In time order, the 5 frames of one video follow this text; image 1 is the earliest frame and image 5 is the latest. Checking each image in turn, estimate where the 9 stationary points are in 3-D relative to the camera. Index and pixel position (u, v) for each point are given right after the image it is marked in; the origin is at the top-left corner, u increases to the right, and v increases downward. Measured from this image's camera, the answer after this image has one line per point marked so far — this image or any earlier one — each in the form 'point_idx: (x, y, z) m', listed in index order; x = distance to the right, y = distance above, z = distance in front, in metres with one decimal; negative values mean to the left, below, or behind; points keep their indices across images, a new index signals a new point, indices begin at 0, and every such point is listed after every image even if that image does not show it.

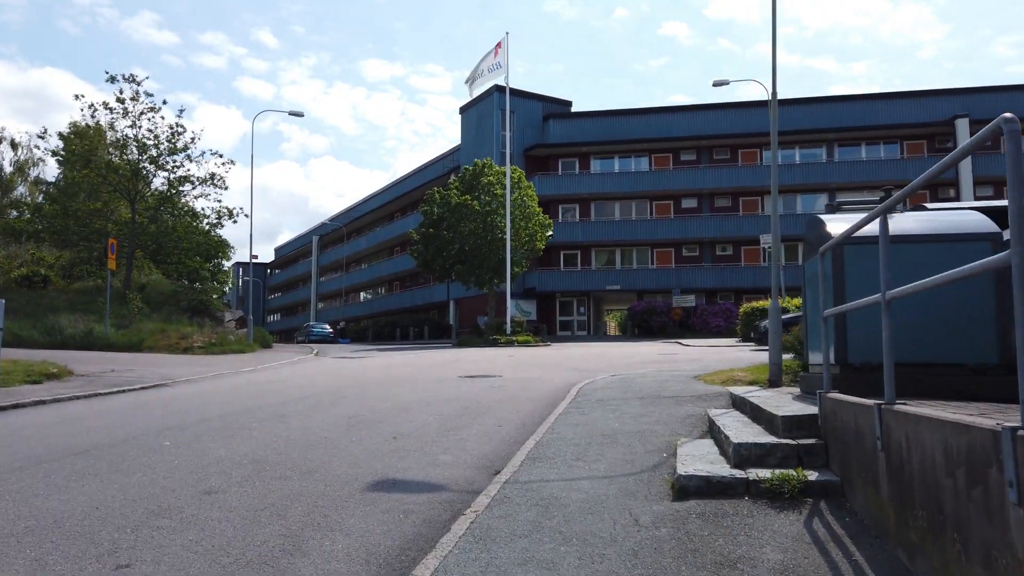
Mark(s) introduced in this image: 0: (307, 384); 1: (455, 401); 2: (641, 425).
0: (-4.0, -1.9, +15.3) m
1: (-0.8, -1.6, +11.3) m
2: (+1.4, -1.4, +8.3) m
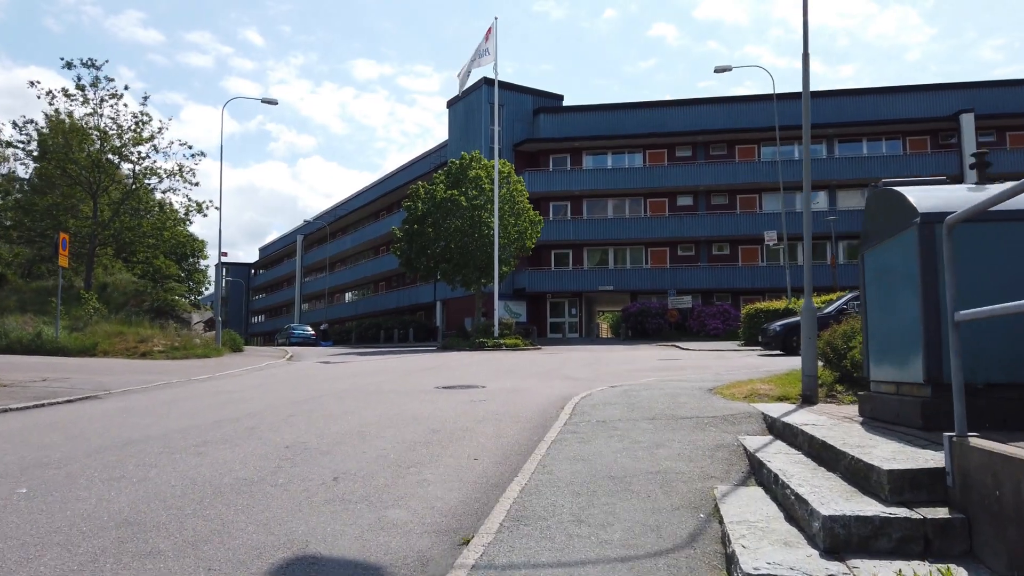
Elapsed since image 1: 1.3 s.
0: (-4.2, -1.8, +13.2) m
1: (-1.0, -1.6, +9.4) m
2: (+1.2, -1.4, +6.3) m
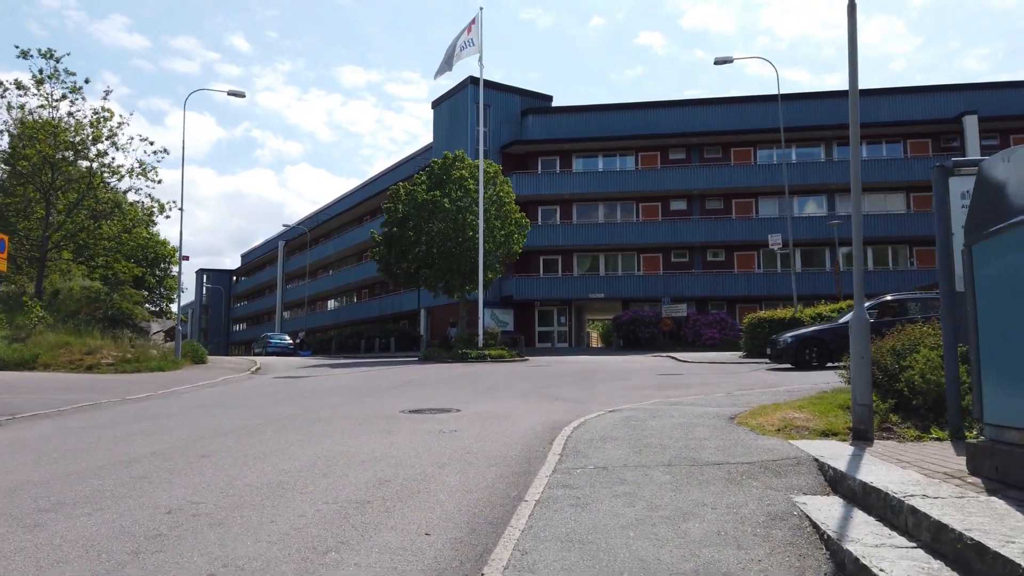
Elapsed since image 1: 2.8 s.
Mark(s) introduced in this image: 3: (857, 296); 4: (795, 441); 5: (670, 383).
0: (-4.5, -1.9, +11.1) m
1: (-1.3, -1.6, +7.3) m
2: (+1.0, -1.4, +4.3) m
3: (+3.5, -0.1, +8.0) m
4: (+2.7, -1.4, +7.4) m
5: (+3.1, -1.9, +15.5) m
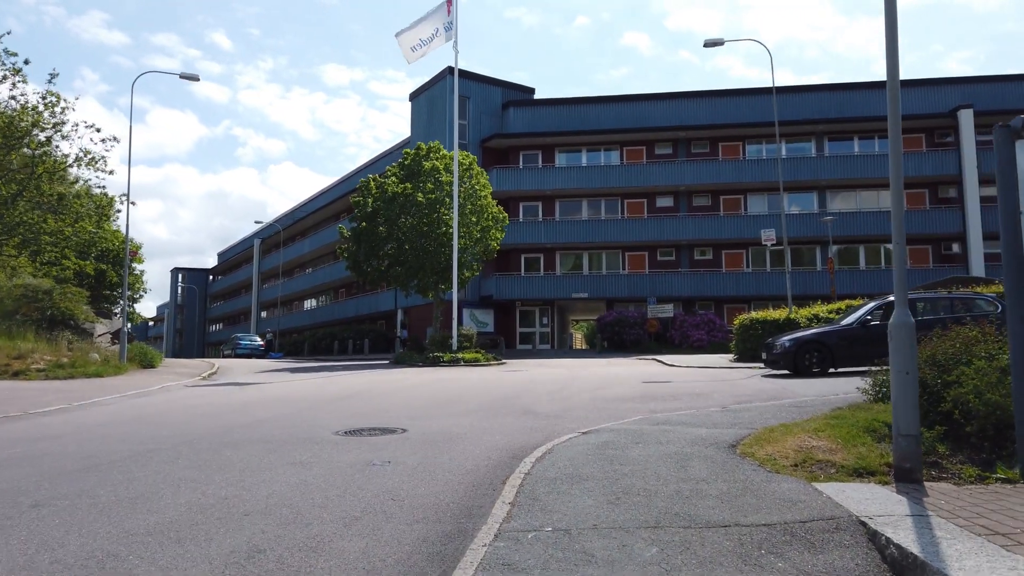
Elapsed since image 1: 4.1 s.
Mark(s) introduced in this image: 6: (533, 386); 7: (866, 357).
0: (-5.1, -1.8, +9.2) m
1: (-1.7, -1.6, +5.4) m
2: (+0.6, -1.4, +2.4) m
3: (+3.0, 0.0, +6.2) m
4: (+2.2, -1.4, +5.6) m
5: (+2.5, -1.8, +13.7) m
6: (+0.5, -2.1, +16.8) m
7: (+7.6, -1.5, +16.9) m
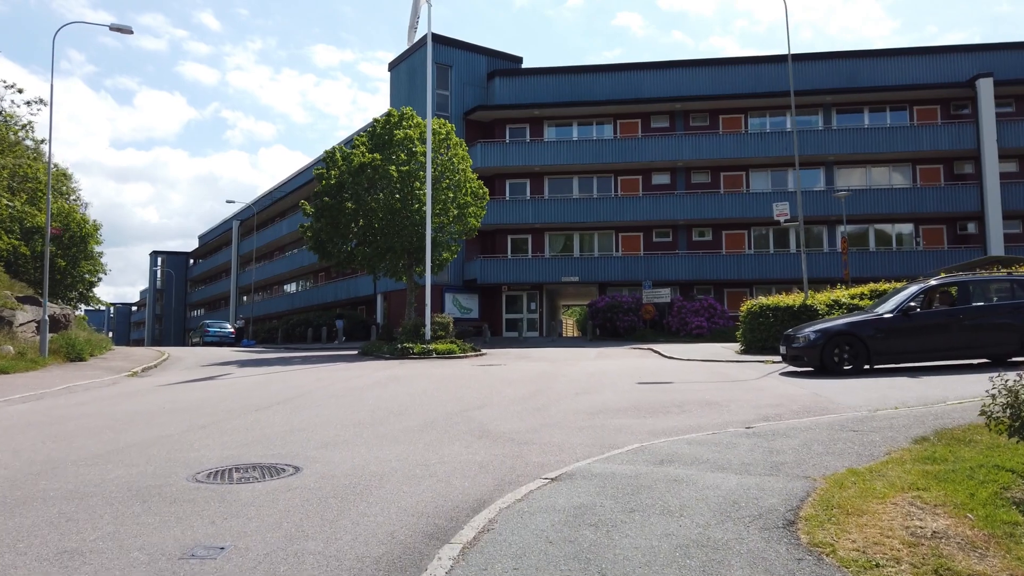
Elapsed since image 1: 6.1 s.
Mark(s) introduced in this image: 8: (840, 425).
0: (-5.6, -1.7, +6.2) m
1: (-2.2, -1.5, +2.4) m
2: (+0.1, -1.3, -0.5) m
3: (+2.5, +0.1, +3.2) m
4: (+1.7, -1.3, +2.6) m
5: (+2.0, -1.6, +10.8) m
6: (-0.1, -1.8, +13.8) m
7: (+7.0, -1.1, +14.0) m
8: (+3.3, -1.4, +8.0) m
